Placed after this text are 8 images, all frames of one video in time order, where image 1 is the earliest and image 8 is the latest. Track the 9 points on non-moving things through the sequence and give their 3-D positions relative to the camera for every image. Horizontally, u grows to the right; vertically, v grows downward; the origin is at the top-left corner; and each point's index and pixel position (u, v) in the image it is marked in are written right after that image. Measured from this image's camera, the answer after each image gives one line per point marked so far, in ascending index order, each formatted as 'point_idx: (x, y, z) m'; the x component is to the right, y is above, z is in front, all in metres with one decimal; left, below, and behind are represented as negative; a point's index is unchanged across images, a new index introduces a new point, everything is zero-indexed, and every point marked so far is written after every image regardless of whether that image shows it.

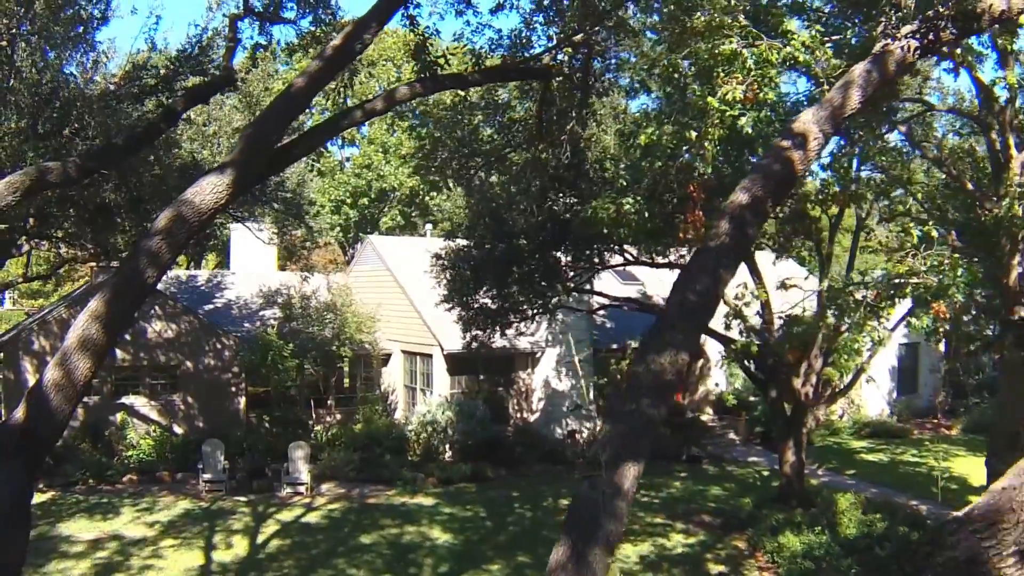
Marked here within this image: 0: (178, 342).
0: (-6.8, -1.1, +16.8) m
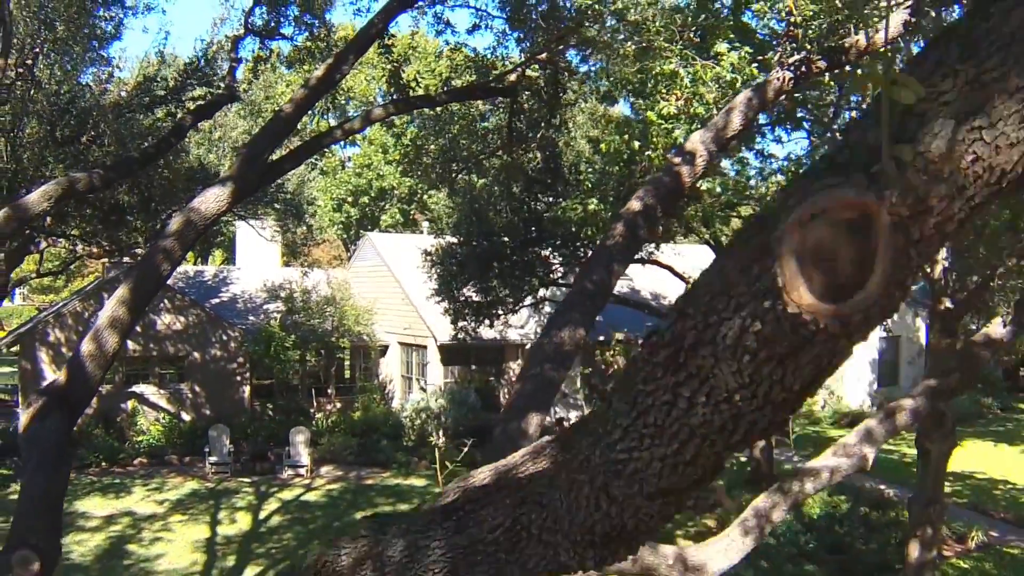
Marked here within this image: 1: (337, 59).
0: (-7.0, -1.0, +17.7) m
1: (-1.3, +1.7, +6.0) m
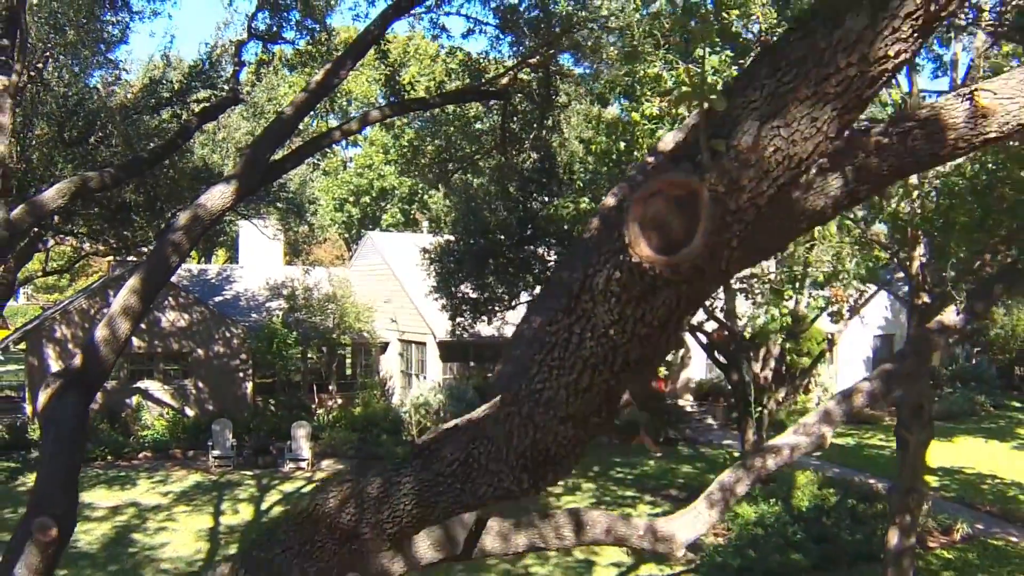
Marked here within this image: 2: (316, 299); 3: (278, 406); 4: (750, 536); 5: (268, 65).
0: (-7.1, -0.9, +18.0) m
1: (-1.4, +1.7, +6.3) m
2: (-4.4, -0.3, +18.6) m
3: (-5.1, -2.6, +18.0) m
4: (+3.4, -3.5, +11.6) m
5: (-3.2, +2.9, +10.7) m
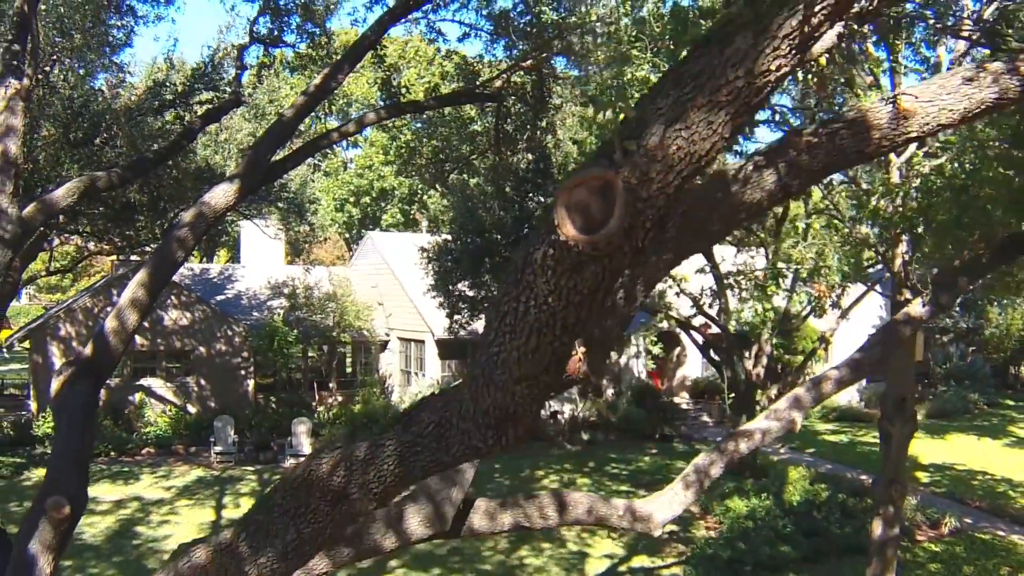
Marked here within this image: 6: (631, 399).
0: (-7.1, -0.9, +18.3) m
1: (-1.4, +1.8, +6.6) m
2: (-4.5, -0.2, +18.9) m
3: (-5.2, -2.6, +18.3) m
4: (+3.3, -3.5, +11.9) m
5: (-3.2, +2.9, +10.9) m
6: (+2.7, -2.5, +18.9) m
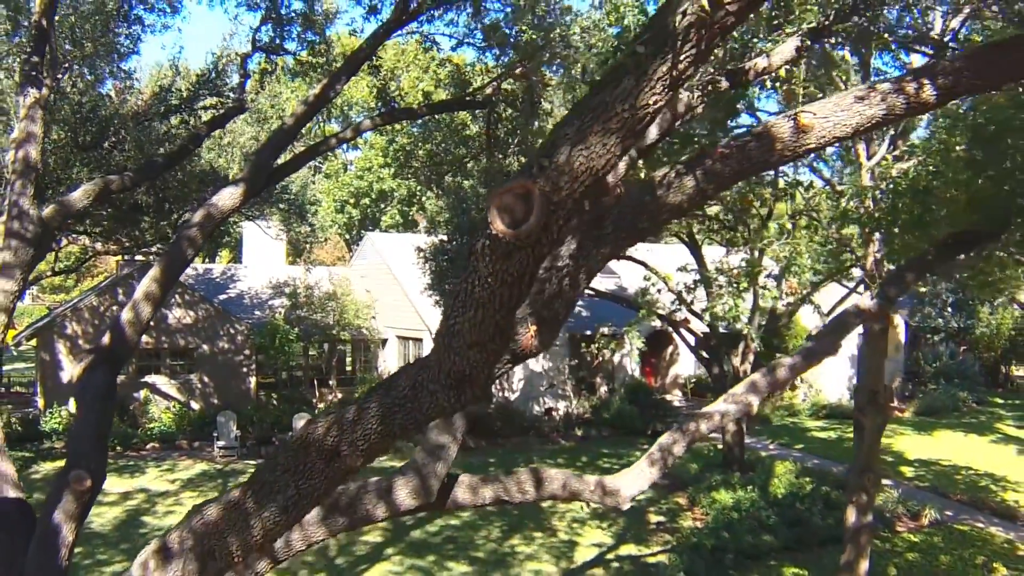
0: (-7.2, -0.9, +18.7) m
1: (-1.5, +1.8, +7.0) m
2: (-4.6, -0.2, +19.4) m
3: (-5.3, -2.5, +18.7) m
4: (+3.2, -3.5, +12.3) m
5: (-3.3, +2.9, +11.4) m
6: (+2.6, -2.5, +19.3) m
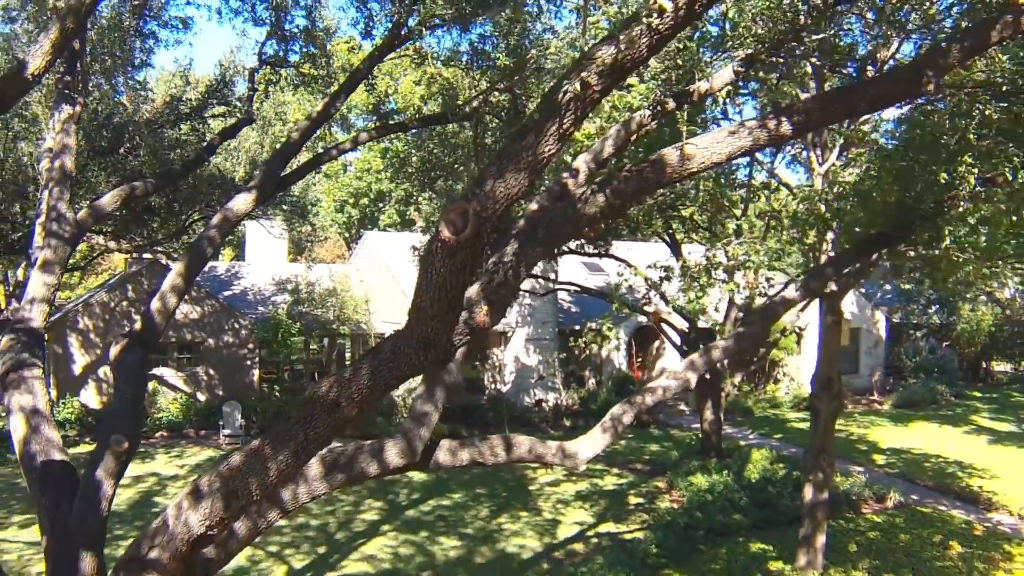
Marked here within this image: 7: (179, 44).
0: (-7.4, -0.8, +19.6) m
1: (-1.7, +1.9, +7.9) m
2: (-4.8, -0.1, +20.2) m
3: (-5.5, -2.5, +19.6) m
4: (+3.0, -3.4, +13.2) m
5: (-3.5, +3.0, +12.2) m
6: (+2.4, -2.5, +20.2) m
7: (-5.0, +3.7, +12.3) m
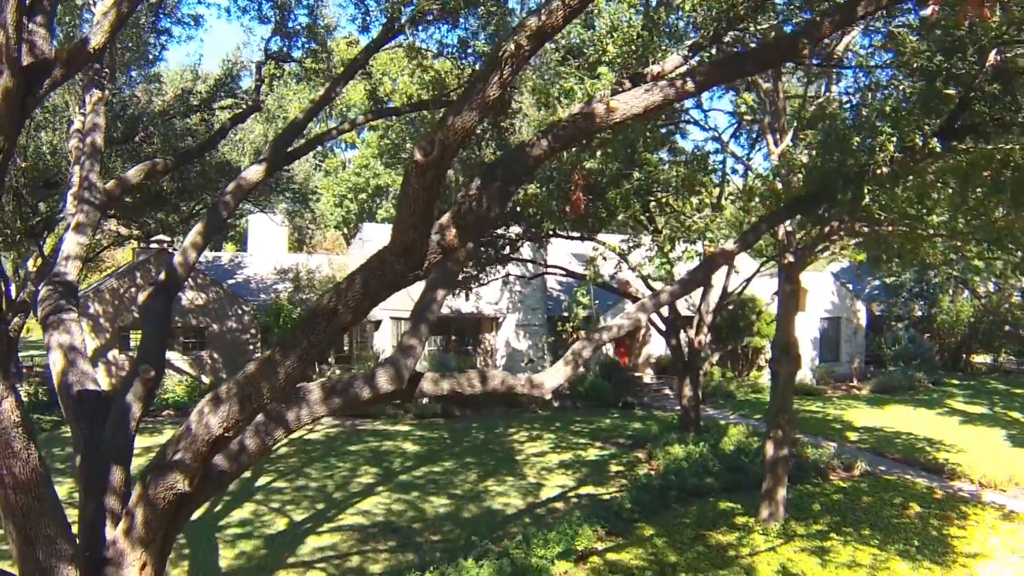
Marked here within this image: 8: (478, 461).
0: (-7.6, -0.5, +20.5) m
1: (-1.9, +2.2, +8.8) m
2: (-5.0, +0.2, +21.1) m
3: (-5.7, -2.2, +20.5) m
4: (+2.8, -3.0, +14.1) m
5: (-3.7, +3.4, +13.2) m
6: (+2.2, -2.1, +21.1) m
7: (-5.2, +4.0, +13.3) m
8: (-0.6, -3.2, +15.0) m
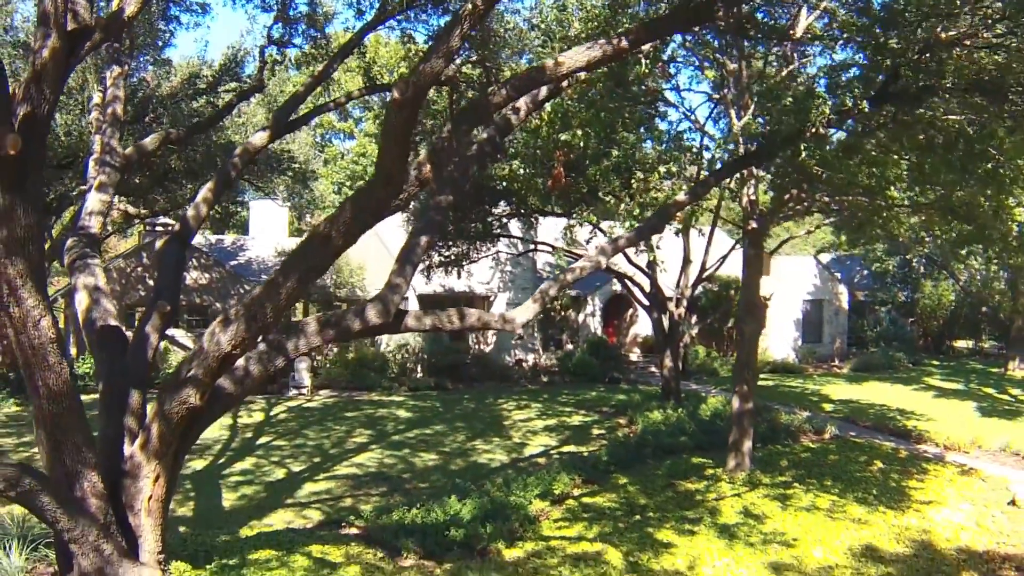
0: (-7.9, 0.0, +21.4) m
1: (-2.2, +2.7, +9.7) m
2: (-5.3, +0.7, +22.0) m
3: (-5.9, -1.7, +21.4) m
4: (+2.6, -2.5, +15.0) m
5: (-4.0, +3.9, +14.0) m
6: (+2.0, -1.6, +22.0) m
7: (-5.5, +4.5, +14.1) m
8: (-0.9, -2.7, +15.9) m
